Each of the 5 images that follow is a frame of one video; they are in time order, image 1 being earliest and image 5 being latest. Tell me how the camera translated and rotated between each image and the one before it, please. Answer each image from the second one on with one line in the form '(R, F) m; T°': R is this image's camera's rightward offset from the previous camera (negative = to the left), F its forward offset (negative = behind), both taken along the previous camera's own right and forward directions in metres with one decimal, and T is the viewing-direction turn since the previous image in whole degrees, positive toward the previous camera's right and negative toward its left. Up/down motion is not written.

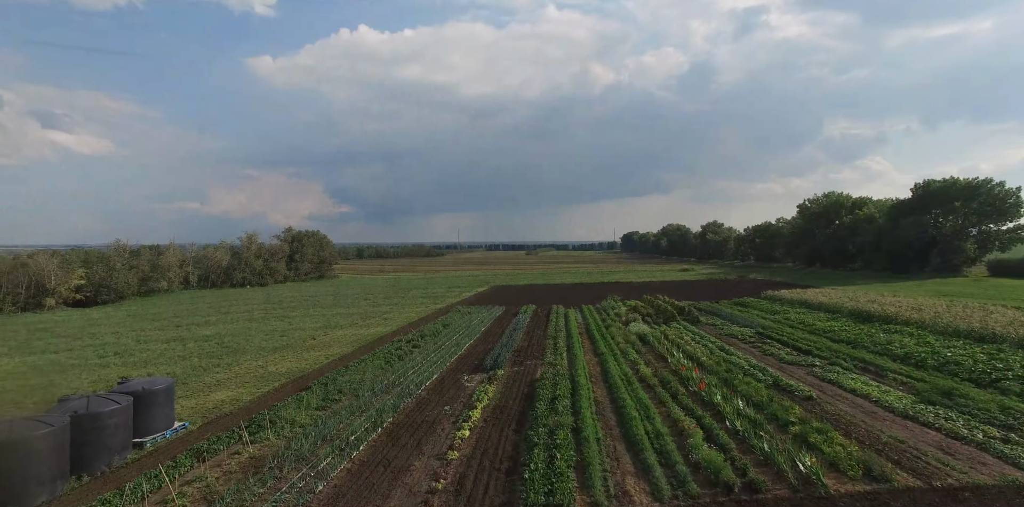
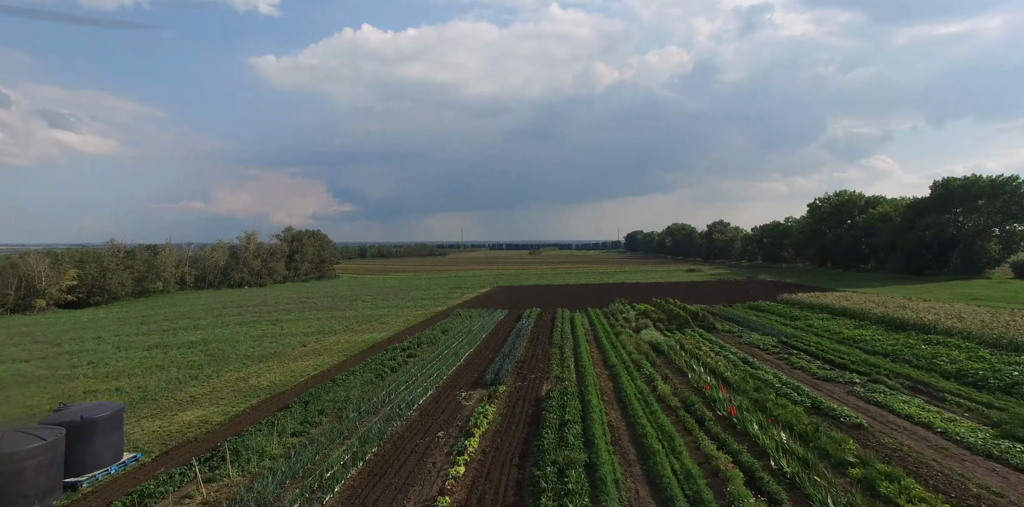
(0.0, +1.6) m; 0°
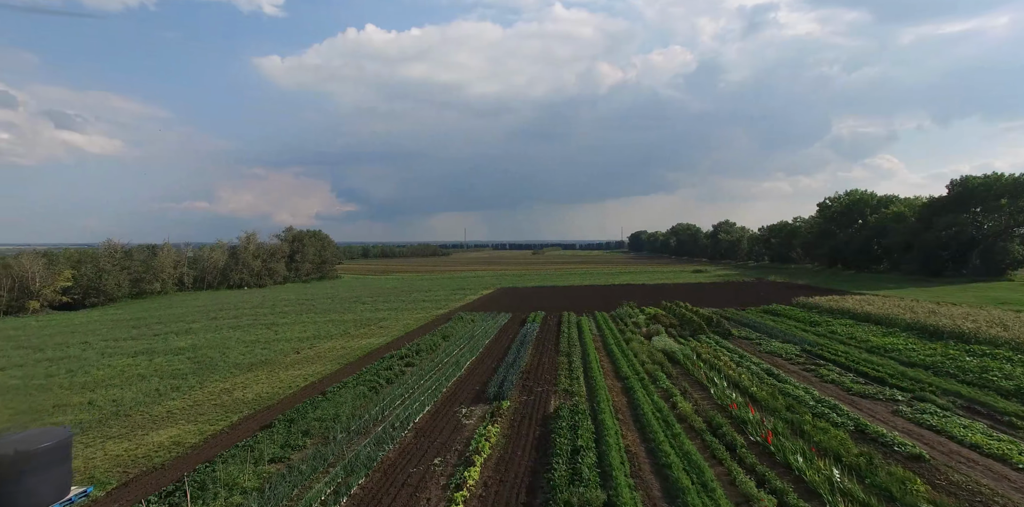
(0.0, +1.3) m; 0°
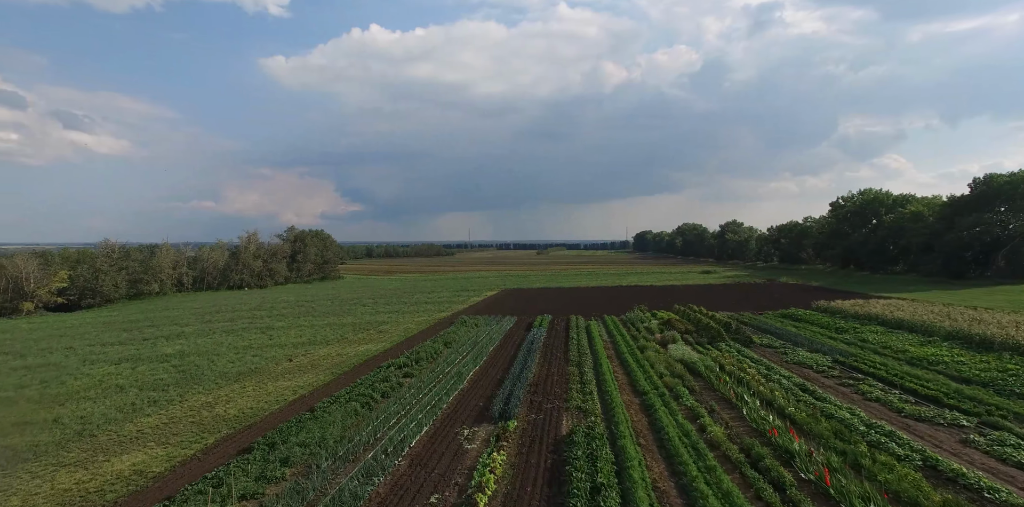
(-0.1, +1.5) m; 0°
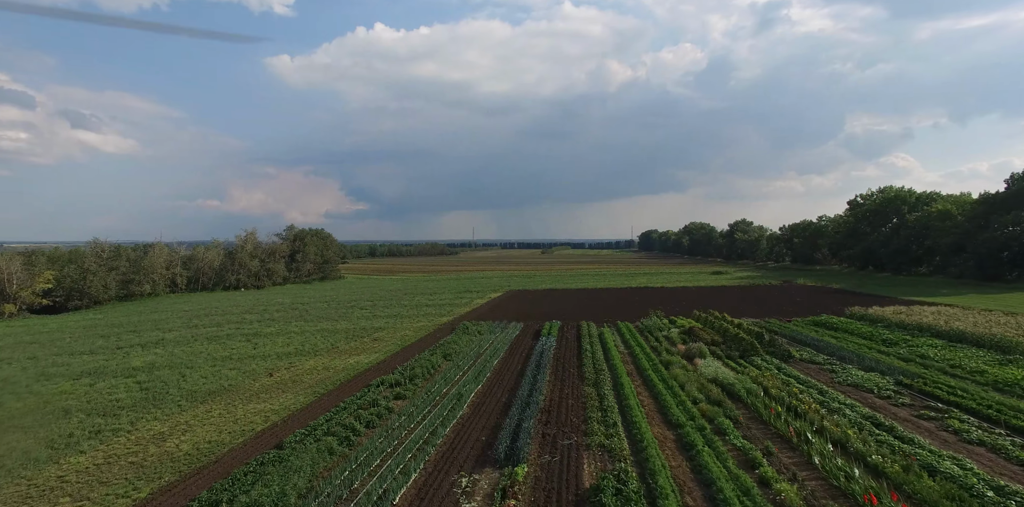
(-0.1, +2.5) m; 0°
